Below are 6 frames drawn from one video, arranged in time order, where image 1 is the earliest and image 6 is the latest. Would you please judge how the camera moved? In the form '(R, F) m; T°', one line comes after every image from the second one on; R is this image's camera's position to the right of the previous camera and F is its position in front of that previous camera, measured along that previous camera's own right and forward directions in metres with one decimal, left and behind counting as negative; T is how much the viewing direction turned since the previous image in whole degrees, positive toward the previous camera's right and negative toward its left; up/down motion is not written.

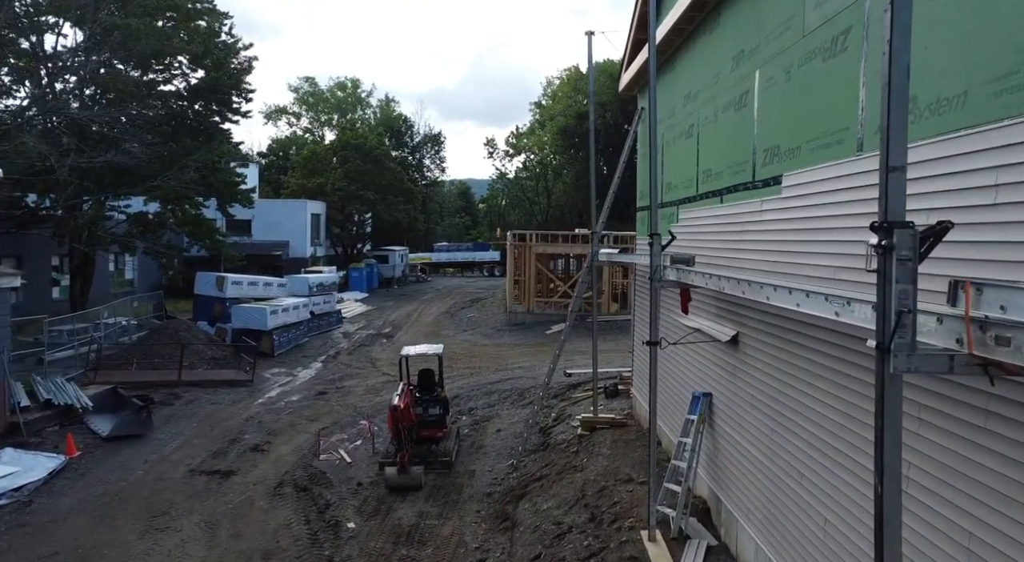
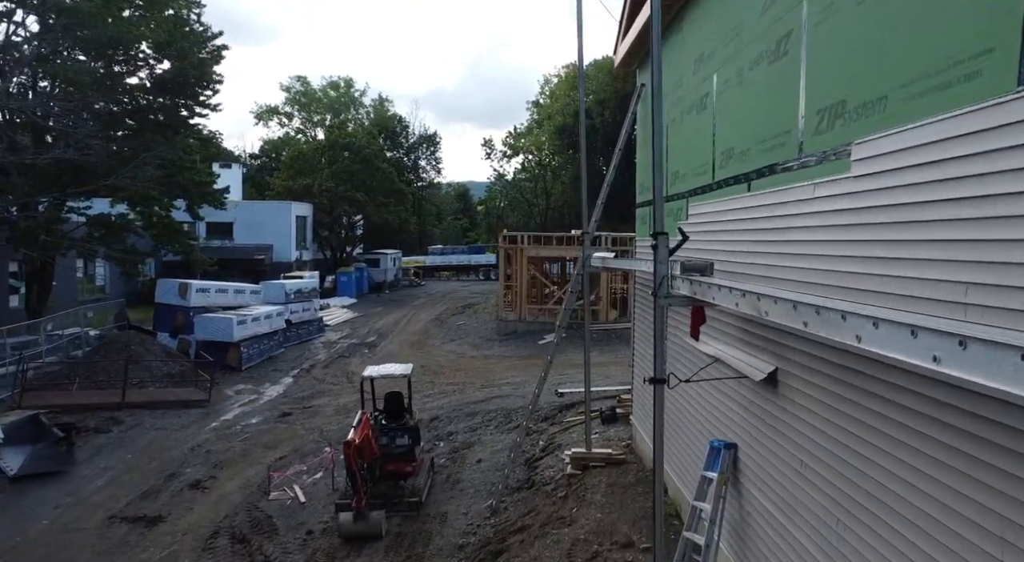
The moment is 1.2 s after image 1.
(+0.4, +2.1) m; 0°
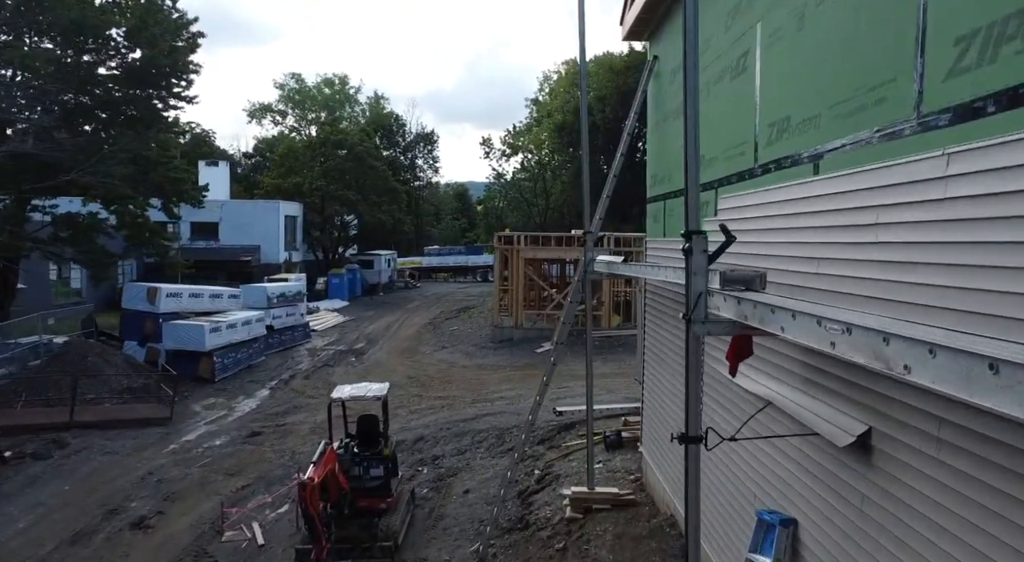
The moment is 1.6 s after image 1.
(+0.1, +1.7) m; 0°
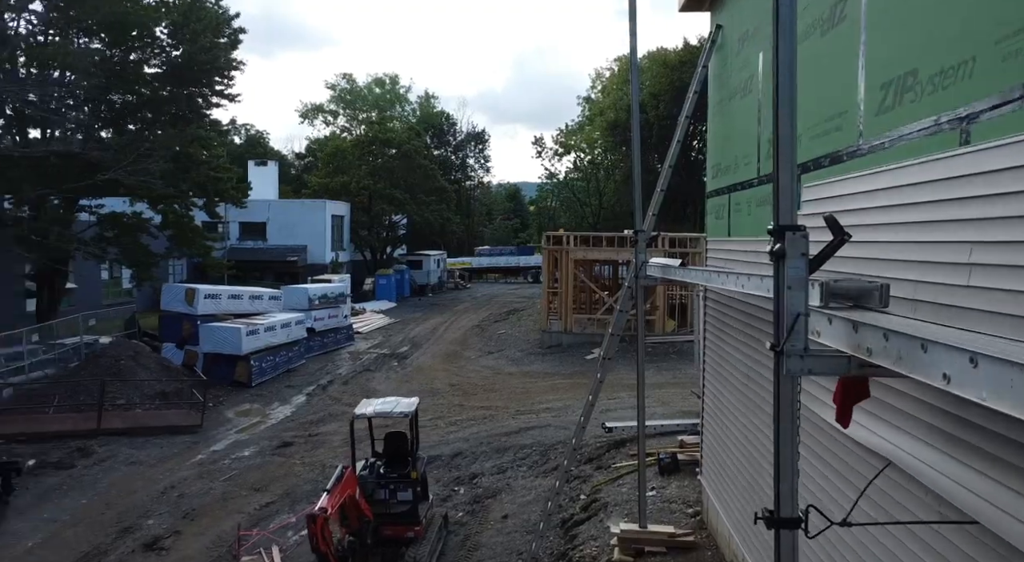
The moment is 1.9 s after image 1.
(+0.1, +1.2) m; -4°
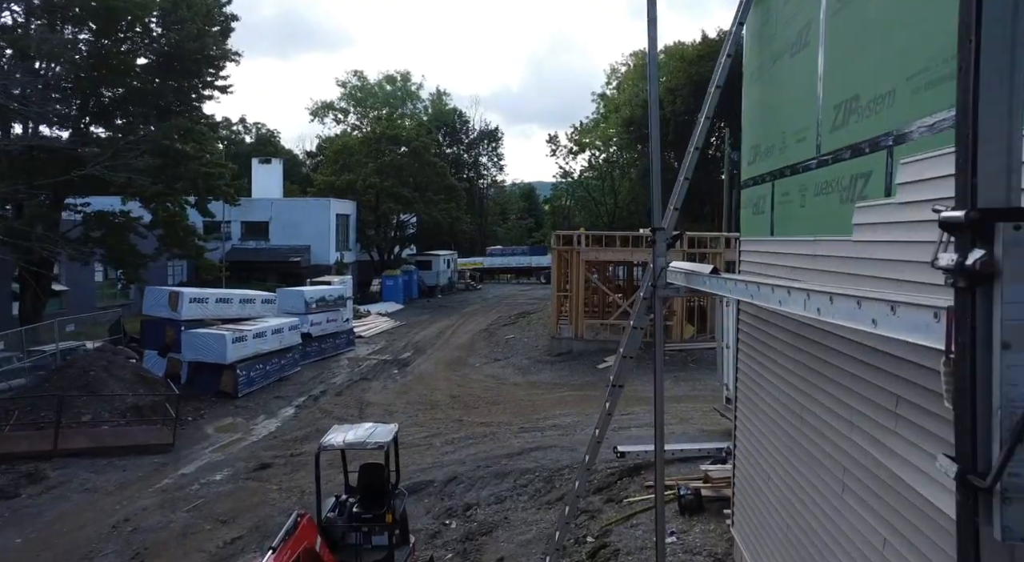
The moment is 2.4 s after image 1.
(+0.2, +1.6) m; -1°
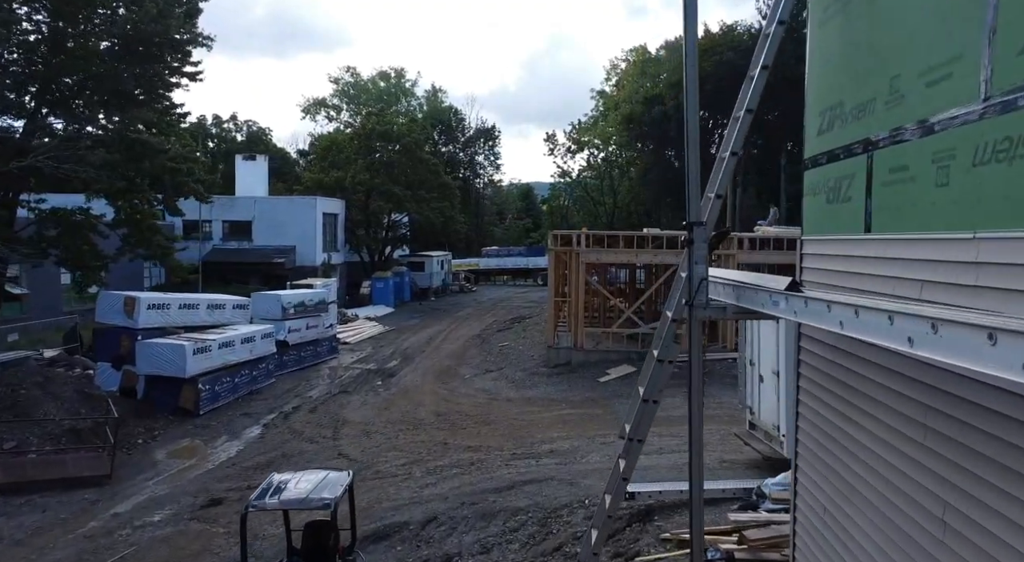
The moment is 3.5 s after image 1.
(+0.1, +1.9) m; 0°
